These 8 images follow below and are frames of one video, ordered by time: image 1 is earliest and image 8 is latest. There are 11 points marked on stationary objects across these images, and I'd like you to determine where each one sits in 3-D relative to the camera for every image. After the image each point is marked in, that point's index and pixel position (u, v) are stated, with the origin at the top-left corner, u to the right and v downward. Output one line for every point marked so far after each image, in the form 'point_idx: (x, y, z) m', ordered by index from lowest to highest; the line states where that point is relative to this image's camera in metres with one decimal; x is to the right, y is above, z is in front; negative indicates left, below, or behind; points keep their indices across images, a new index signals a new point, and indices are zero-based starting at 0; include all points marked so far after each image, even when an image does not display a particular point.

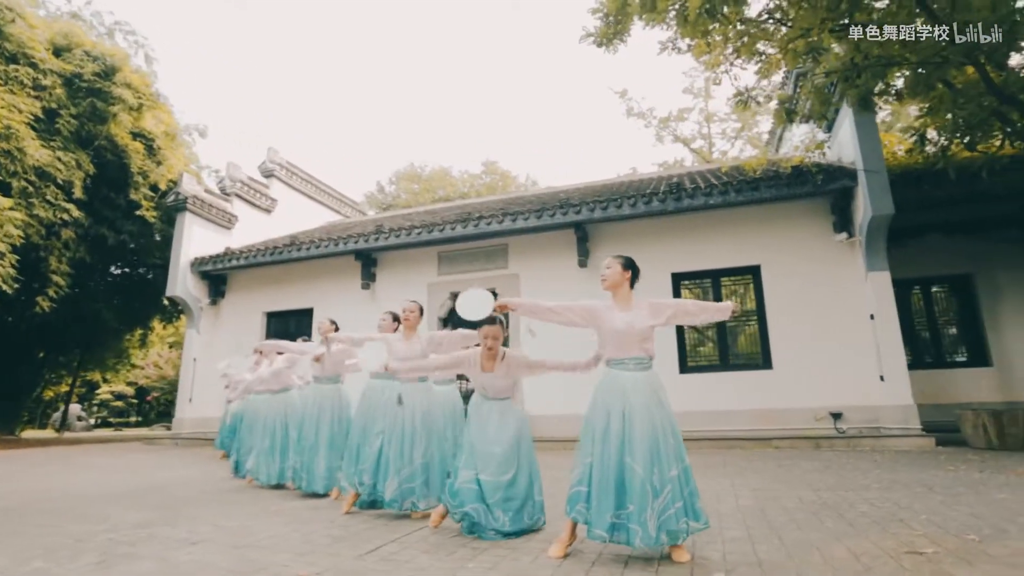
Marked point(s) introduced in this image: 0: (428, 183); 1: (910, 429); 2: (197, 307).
0: (-2.5, +3.0, +16.8) m
1: (+4.7, -1.7, +6.9) m
2: (-5.9, -0.4, +10.9) m
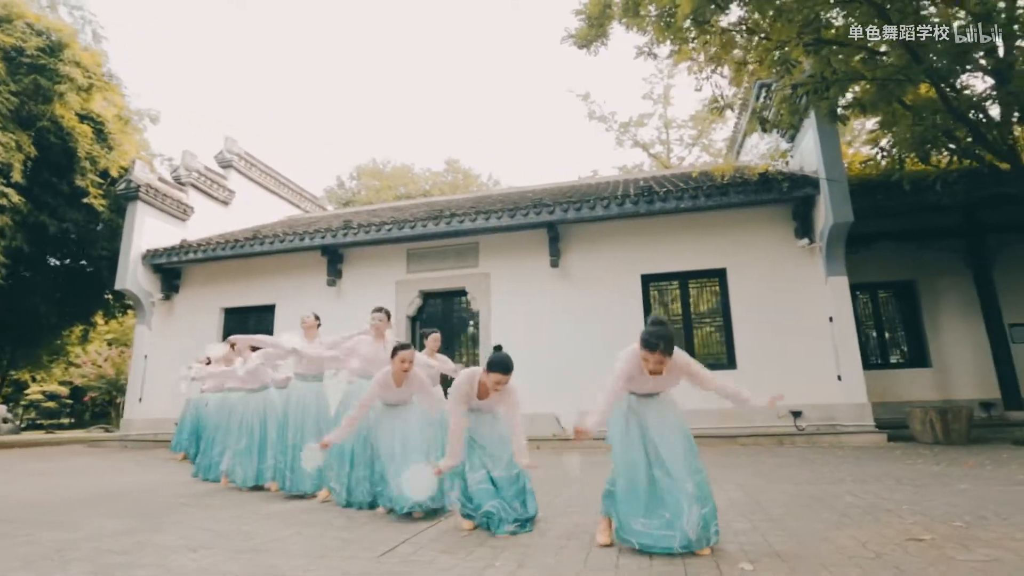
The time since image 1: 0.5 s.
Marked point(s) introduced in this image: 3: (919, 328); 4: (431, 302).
0: (-3.5, +3.1, +16.6) m
1: (+4.4, -1.7, +7.3) m
2: (-6.5, -0.3, +10.3) m
3: (+6.2, -0.6, +9.0) m
4: (-1.3, -0.2, +9.6) m
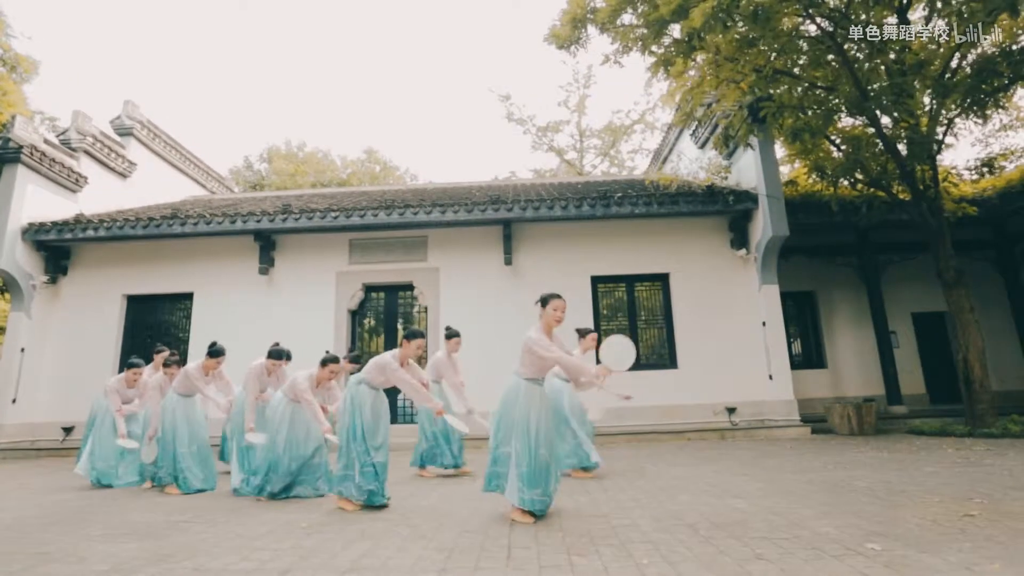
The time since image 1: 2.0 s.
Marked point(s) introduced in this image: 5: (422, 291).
0: (-5.6, +3.3, +15.6) m
1: (+3.9, -1.8, +8.1) m
2: (-7.3, 0.0, +8.8) m
3: (+5.3, -0.8, +10.1) m
4: (-2.2, -0.1, +9.2) m
5: (-1.4, 0.0, +8.9) m
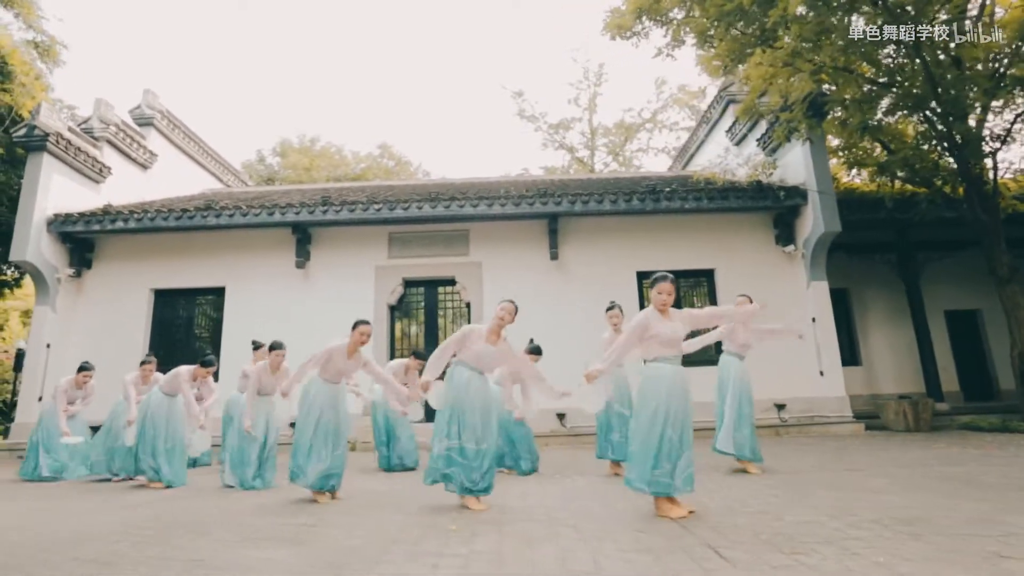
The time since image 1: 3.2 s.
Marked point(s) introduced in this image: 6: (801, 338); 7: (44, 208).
0: (-5.1, +3.4, +15.2) m
1: (+4.6, -1.8, +8.0) m
2: (-6.7, +0.1, +8.5) m
3: (+5.9, -0.7, +10.1) m
4: (-1.5, -0.1, +9.0) m
5: (-0.7, 0.0, +8.7) m
6: (+4.2, -0.7, +8.4) m
7: (-6.6, +1.1, +8.3) m
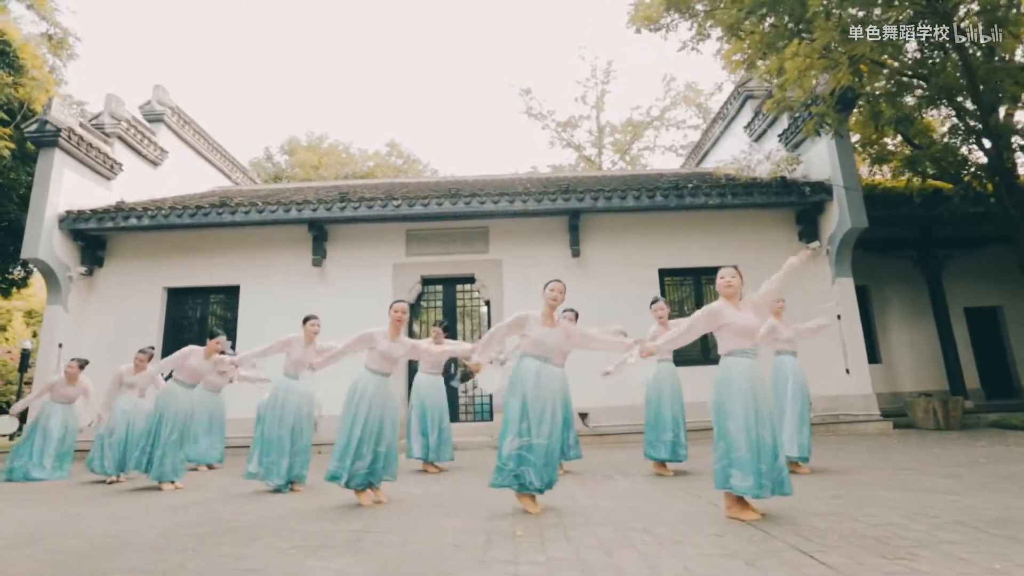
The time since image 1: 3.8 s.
0: (-4.9, +3.4, +15.1) m
1: (+4.9, -1.7, +7.9) m
2: (-6.4, +0.2, +8.3) m
3: (+6.2, -0.7, +10.0) m
4: (-1.2, 0.0, +8.8) m
5: (-0.4, +0.1, +8.6) m
6: (+4.5, -0.7, +8.3) m
7: (-6.3, +1.2, +8.1) m
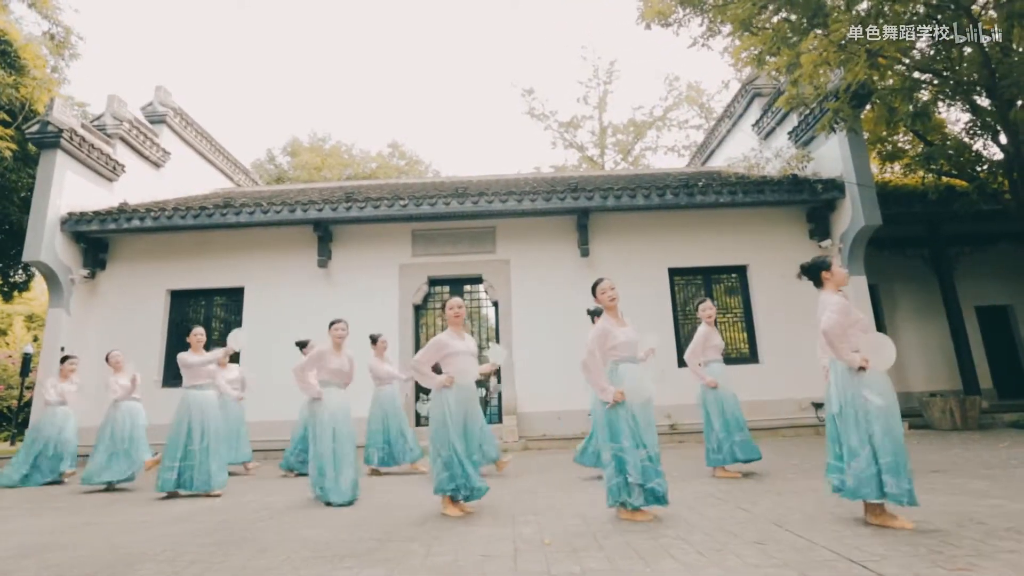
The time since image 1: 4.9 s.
0: (-4.8, +3.3, +15.0) m
1: (+5.0, -1.7, +7.8) m
2: (-6.2, +0.1, +8.2) m
3: (+6.3, -0.7, +9.9) m
4: (-1.1, 0.0, +8.7) m
5: (-0.3, 0.0, +8.5) m
6: (+4.6, -0.7, +8.2) m
7: (-6.2, +1.1, +8.0) m
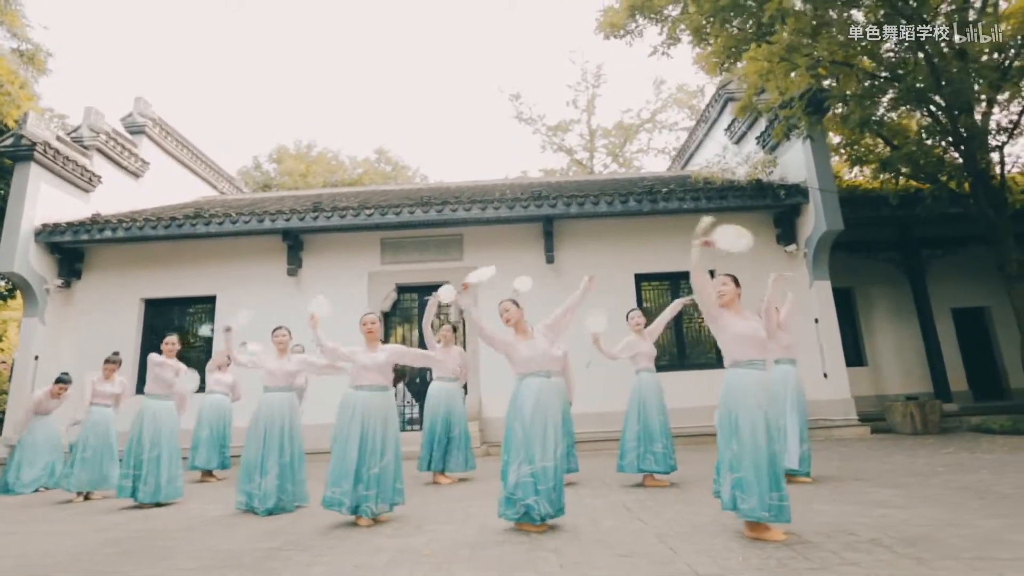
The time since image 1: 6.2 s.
0: (-5.2, +3.2, +15.1) m
1: (+4.5, -1.8, +7.8) m
2: (-6.7, 0.0, +8.3) m
3: (+5.8, -0.7, +9.9) m
4: (-1.6, -0.1, +8.8) m
5: (-0.8, -0.1, +8.5) m
6: (+4.1, -0.7, +8.2) m
7: (-6.7, +1.0, +8.2) m
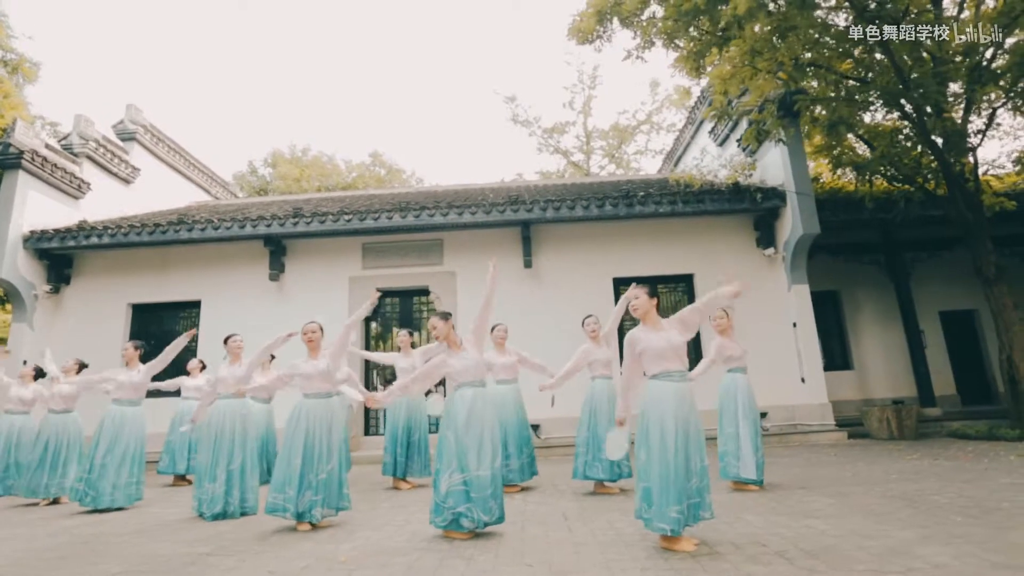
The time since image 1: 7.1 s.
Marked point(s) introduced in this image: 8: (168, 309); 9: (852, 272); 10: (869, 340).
0: (-5.4, +3.1, +15.3) m
1: (+4.2, -1.8, +7.8) m
2: (-7.0, -0.1, +8.5) m
3: (+5.6, -0.8, +9.8) m
4: (-1.9, -0.2, +8.9) m
5: (-1.1, -0.1, +8.6) m
6: (+3.8, -0.8, +8.2) m
7: (-7.0, +0.9, +8.3) m
8: (-5.4, -0.3, +9.0) m
9: (+5.8, +0.3, +9.9) m
10: (+6.0, -0.9, +9.7) m
